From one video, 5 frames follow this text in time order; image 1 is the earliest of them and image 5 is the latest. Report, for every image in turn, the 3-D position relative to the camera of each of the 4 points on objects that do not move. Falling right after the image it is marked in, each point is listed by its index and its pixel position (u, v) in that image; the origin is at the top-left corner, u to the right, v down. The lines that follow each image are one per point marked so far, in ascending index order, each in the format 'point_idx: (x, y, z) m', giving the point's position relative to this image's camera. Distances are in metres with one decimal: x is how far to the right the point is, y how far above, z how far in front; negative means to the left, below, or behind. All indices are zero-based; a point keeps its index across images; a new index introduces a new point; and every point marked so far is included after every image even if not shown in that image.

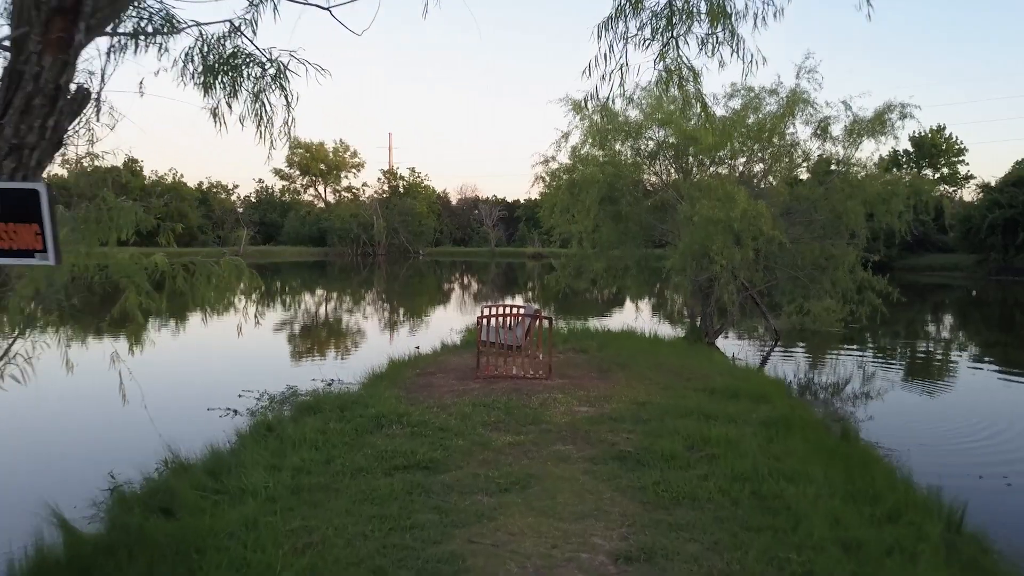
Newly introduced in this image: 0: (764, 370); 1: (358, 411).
0: (+4.6, -1.5, +13.1) m
1: (-1.4, -1.1, +6.3) m
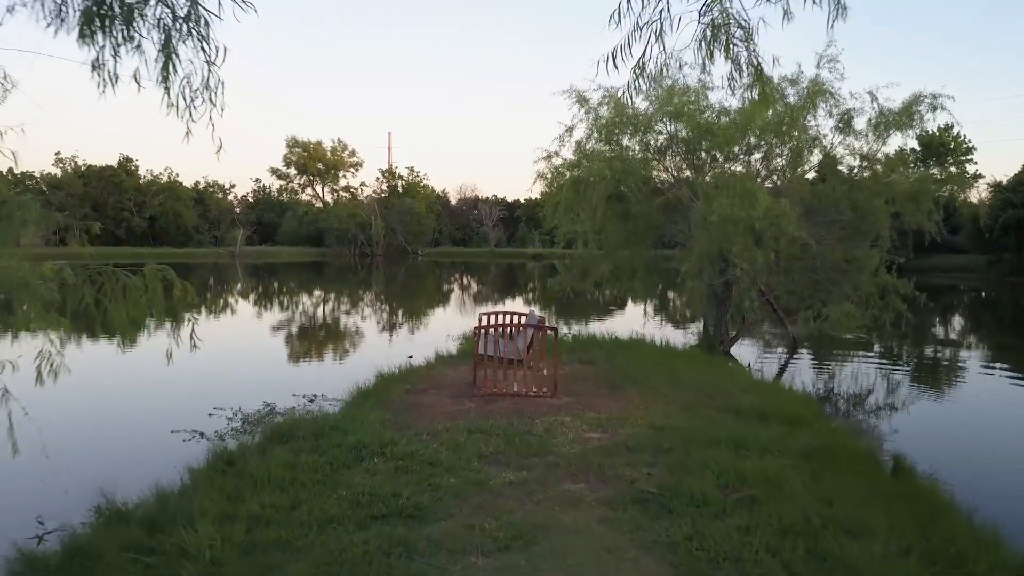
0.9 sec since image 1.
0: (+4.6, -1.6, +12.2) m
1: (-1.4, -1.2, +5.5) m
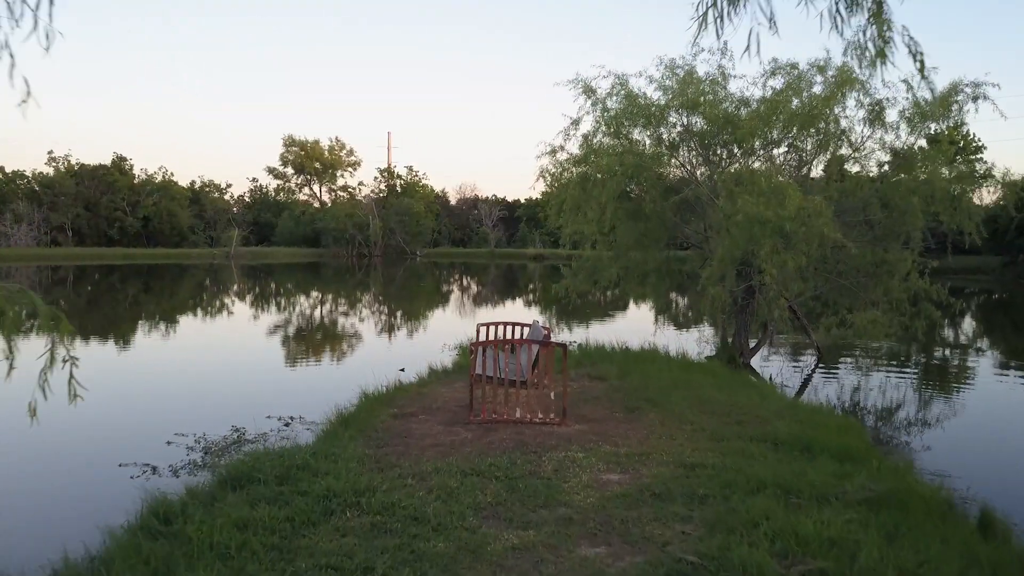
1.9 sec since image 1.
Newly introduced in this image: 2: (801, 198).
0: (+4.7, -1.7, +11.3) m
1: (-1.3, -1.3, +4.5) m
2: (+3.4, +1.1, +8.3) m
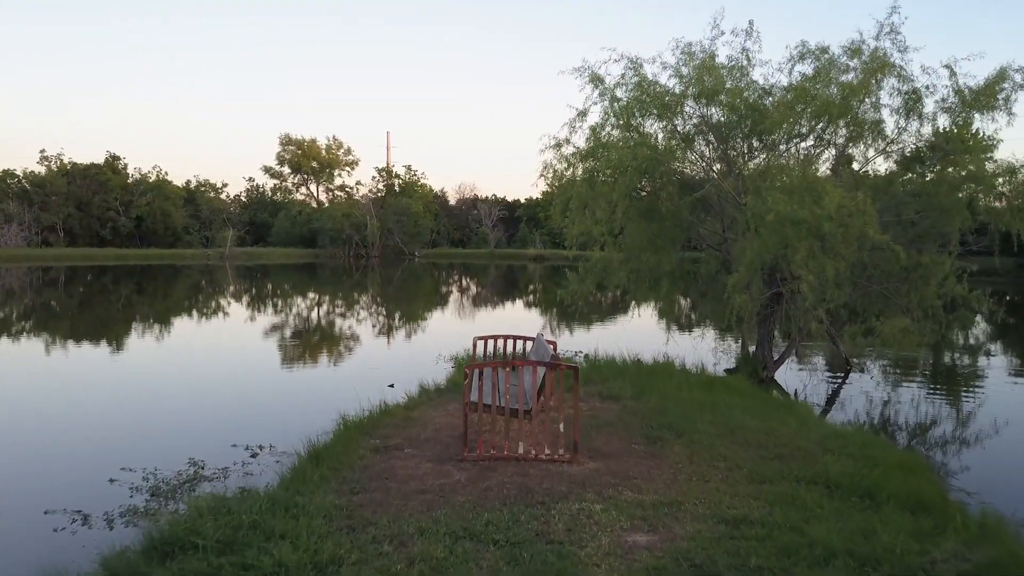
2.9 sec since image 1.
0: (+4.7, -1.8, +10.3) m
1: (-1.3, -1.4, +3.6) m
2: (+3.4, +1.0, +7.3) m
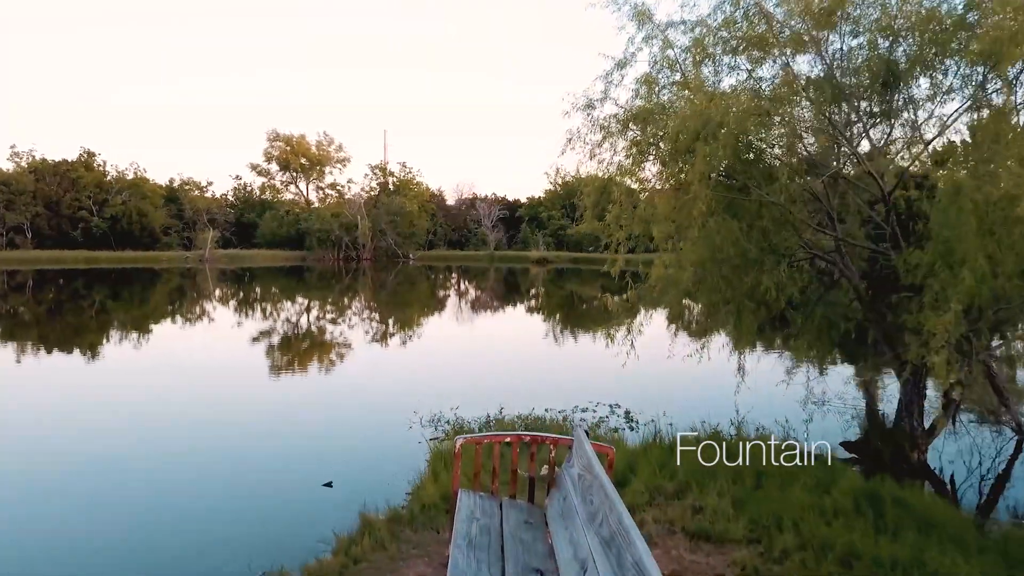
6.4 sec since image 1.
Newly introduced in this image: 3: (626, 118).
0: (+4.8, -2.1, +7.0) m
1: (-1.2, -1.6, +0.2) m
2: (+3.5, +0.7, +3.9) m
3: (+1.2, +1.8, +7.3) m
